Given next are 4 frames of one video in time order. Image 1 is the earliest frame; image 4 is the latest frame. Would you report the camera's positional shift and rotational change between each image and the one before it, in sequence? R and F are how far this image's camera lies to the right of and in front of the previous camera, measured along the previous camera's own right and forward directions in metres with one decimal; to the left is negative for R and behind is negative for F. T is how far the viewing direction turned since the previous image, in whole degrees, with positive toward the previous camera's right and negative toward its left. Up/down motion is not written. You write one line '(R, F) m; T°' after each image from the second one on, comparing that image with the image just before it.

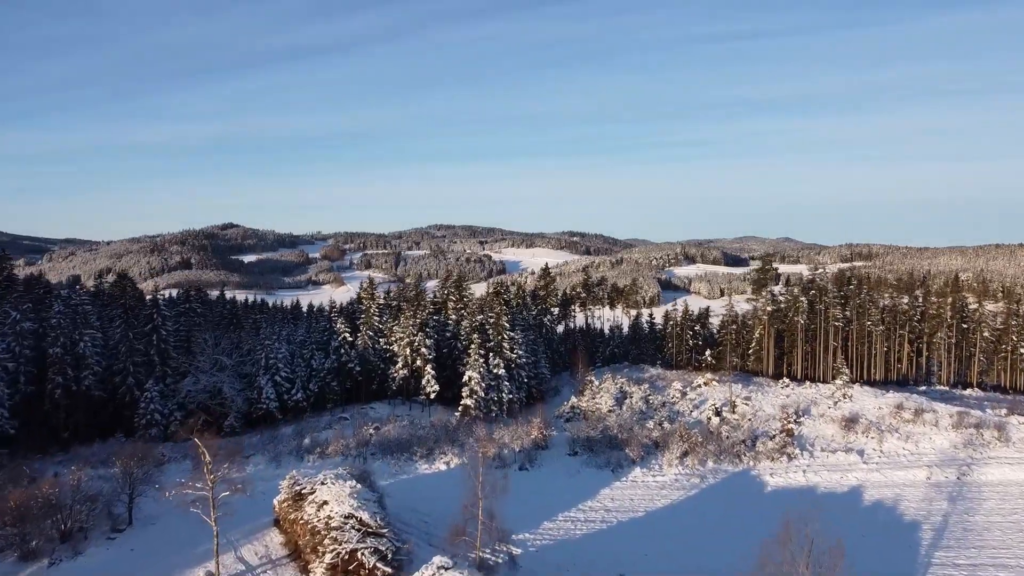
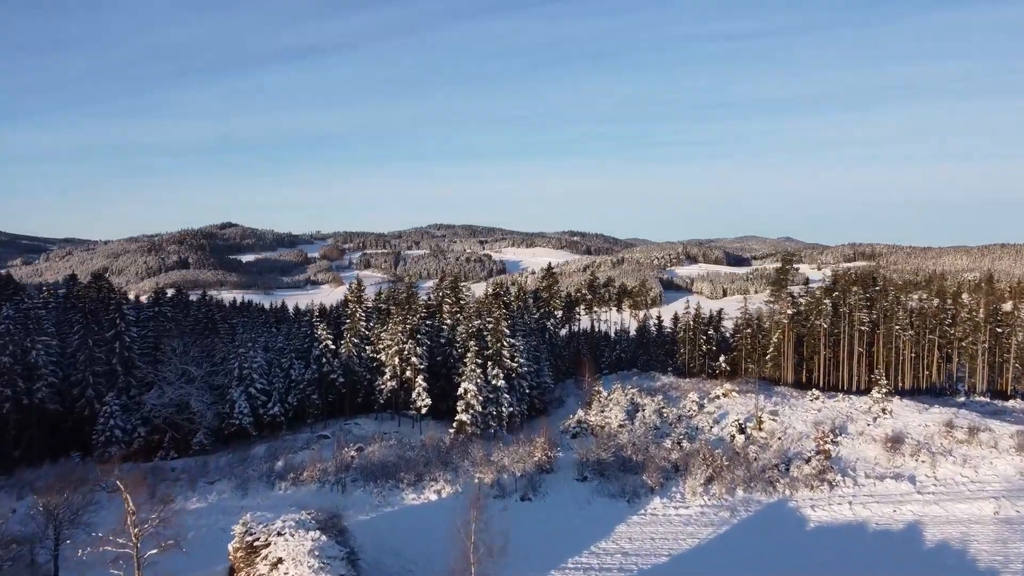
(0.0, +4.0) m; 0°
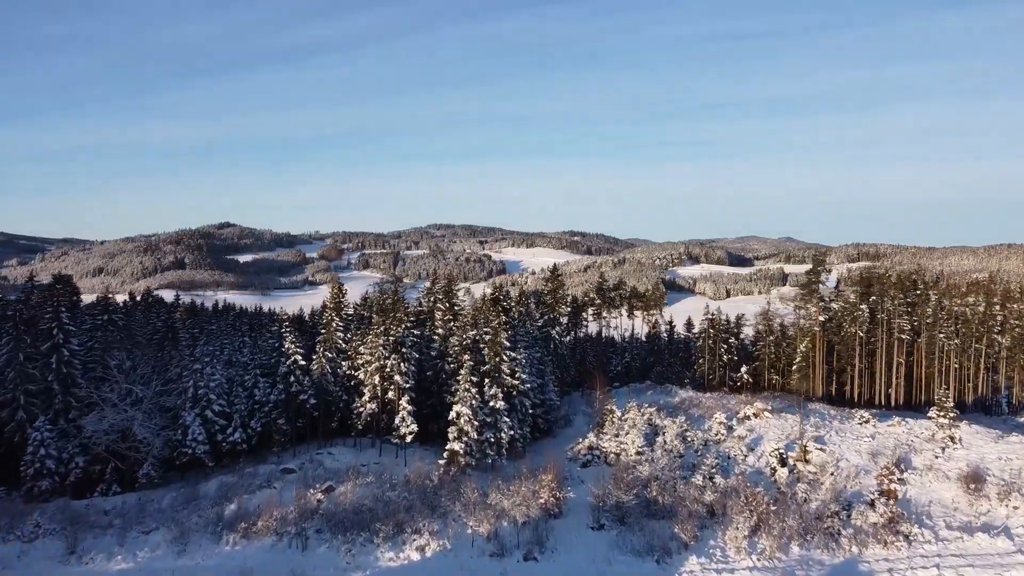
(0.0, +5.2) m; 0°
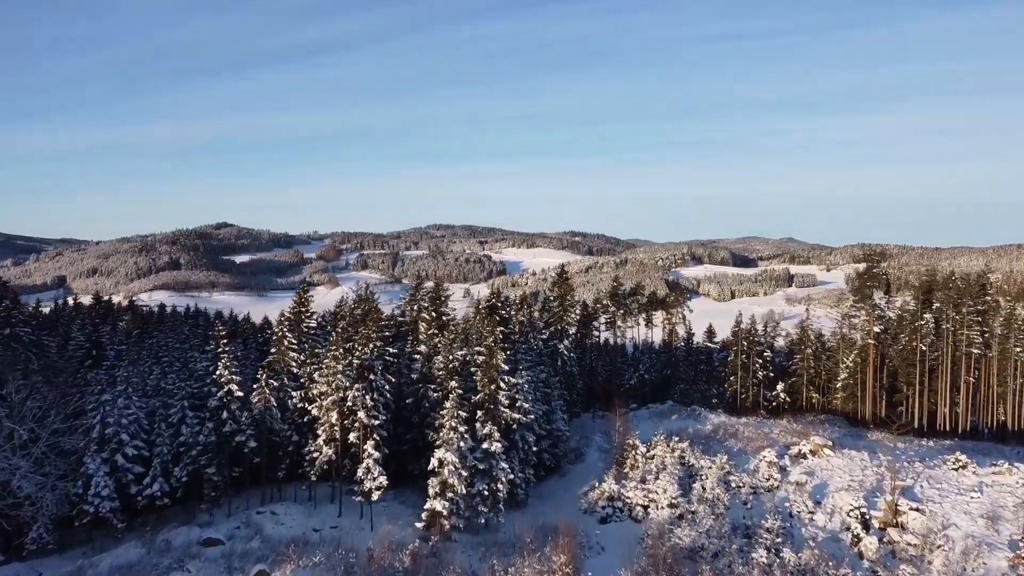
(0.0, +7.0) m; 0°
